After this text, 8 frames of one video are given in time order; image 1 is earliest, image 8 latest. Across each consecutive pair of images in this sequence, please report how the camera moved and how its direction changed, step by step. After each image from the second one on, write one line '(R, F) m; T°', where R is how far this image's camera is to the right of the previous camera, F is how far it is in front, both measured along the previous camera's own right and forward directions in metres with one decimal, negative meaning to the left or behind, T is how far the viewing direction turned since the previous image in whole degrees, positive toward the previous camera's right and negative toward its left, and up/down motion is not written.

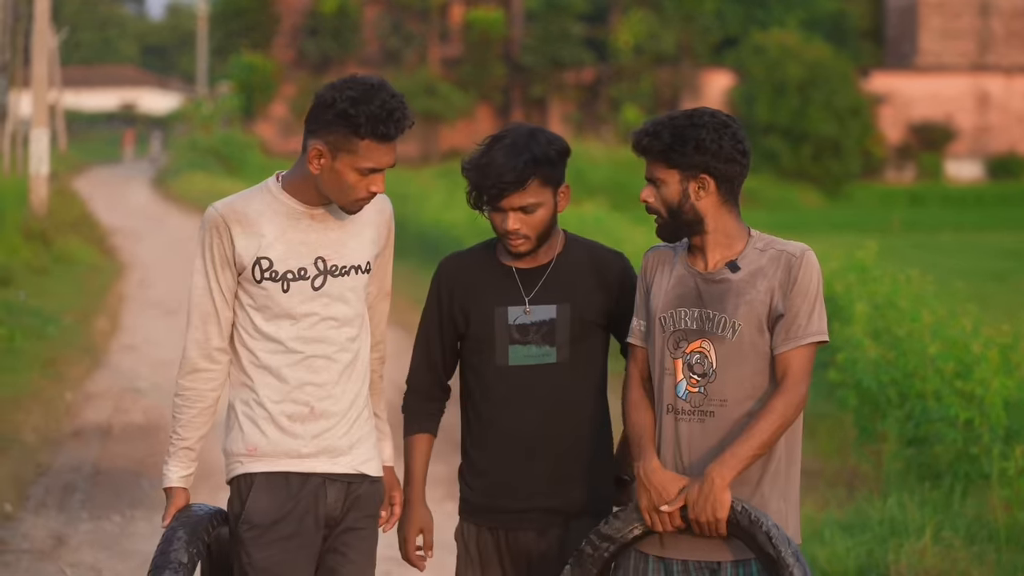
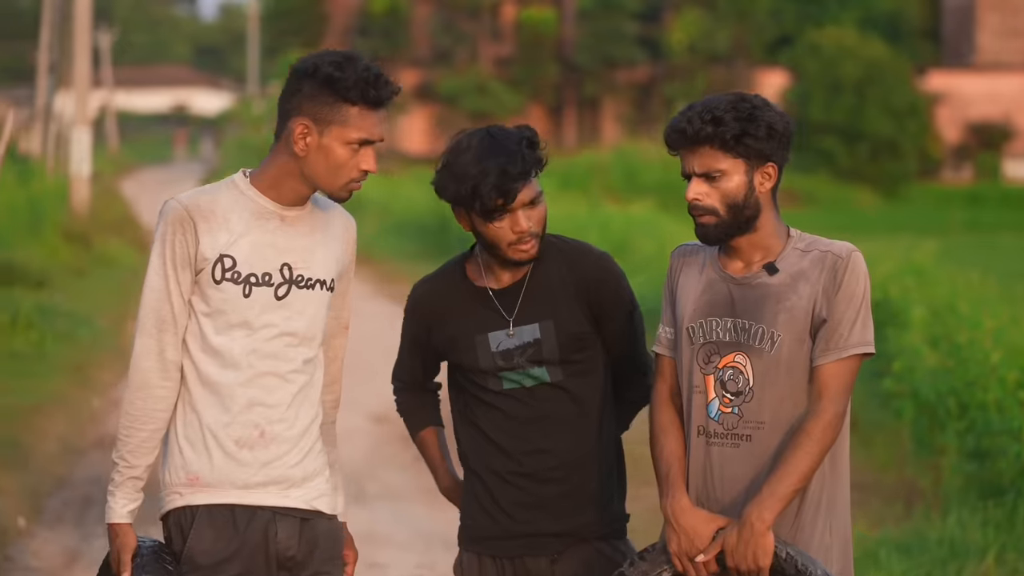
(+0.1, +0.3) m; -2°
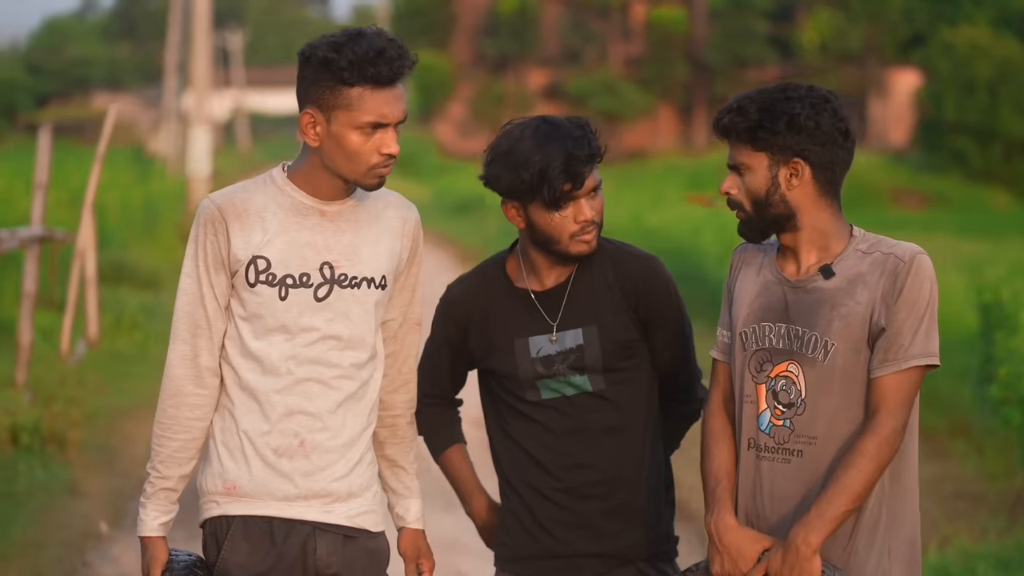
(+0.2, +0.2) m; -5°
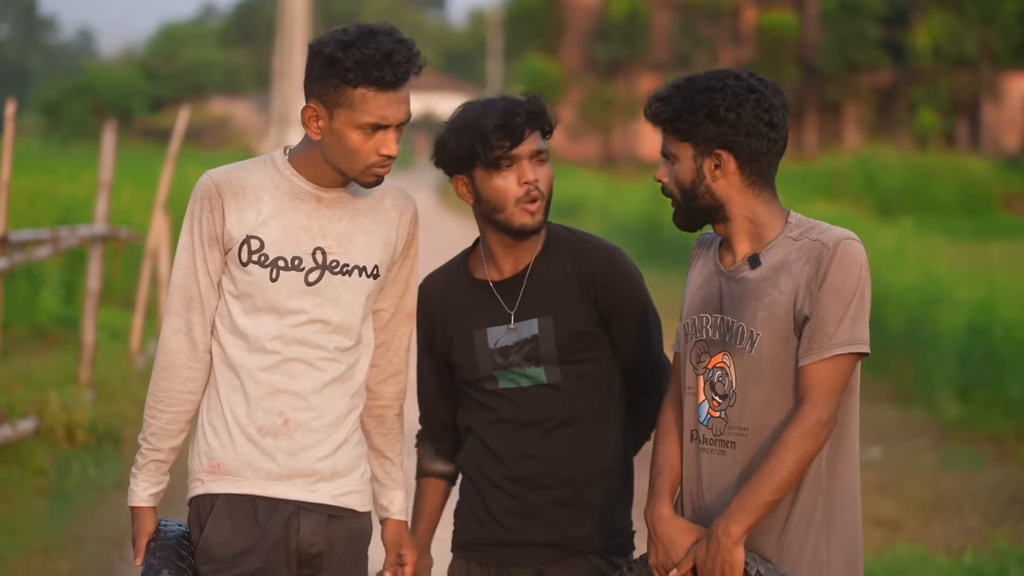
(+0.4, 0.0) m; -5°
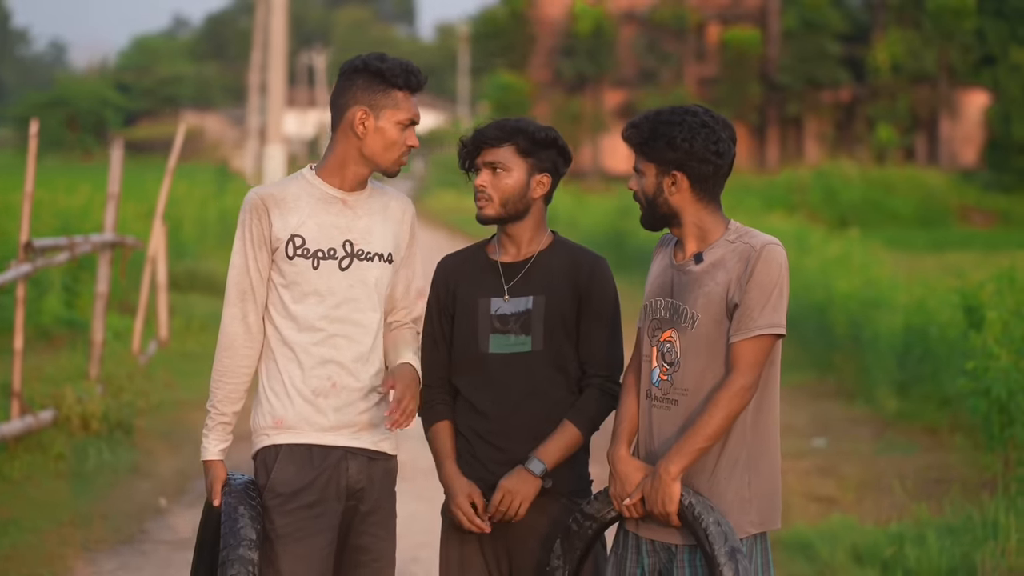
(0.0, -0.7) m; +1°
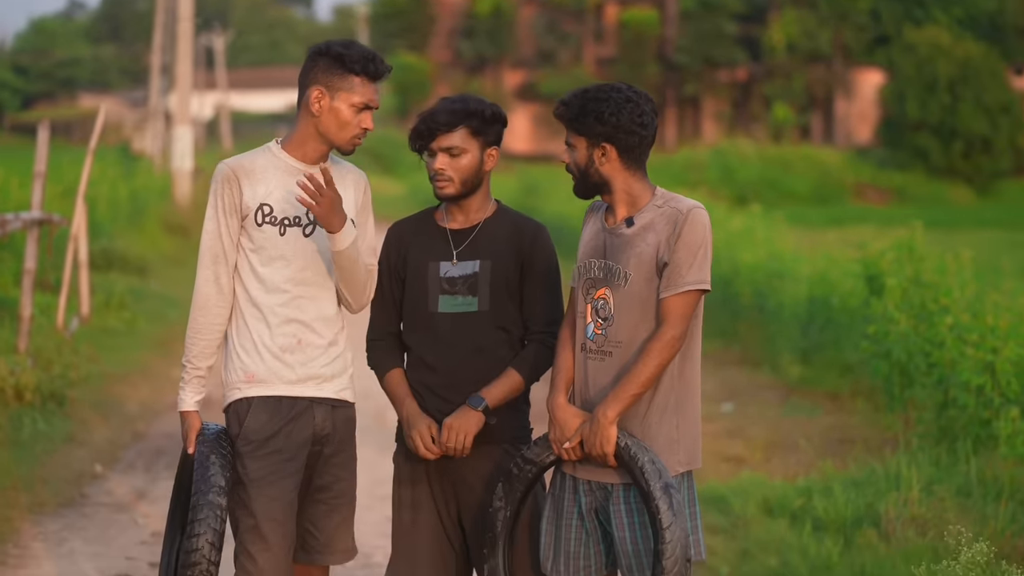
(-0.1, -0.3) m; +4°
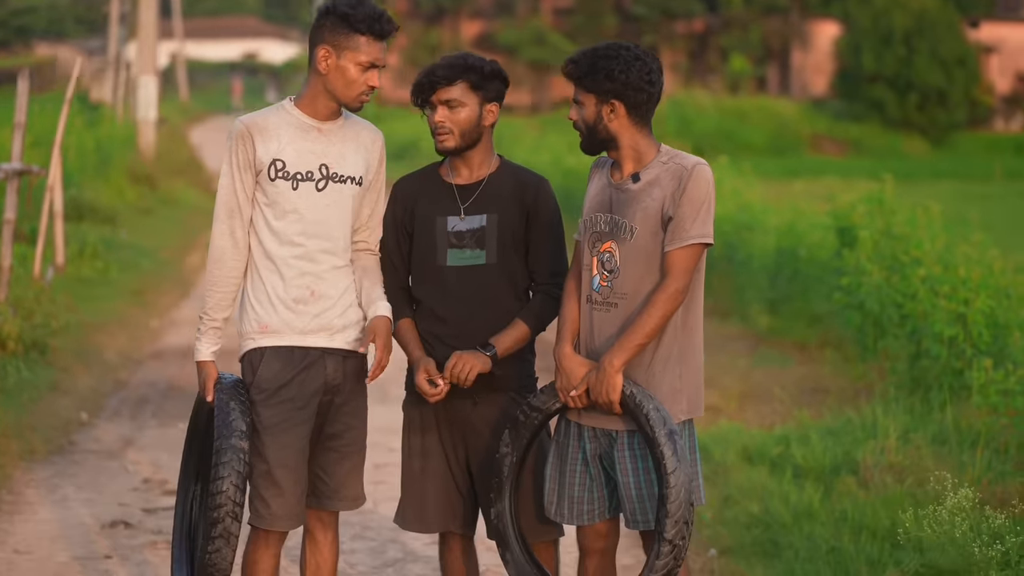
(-0.2, -0.1) m; +2°
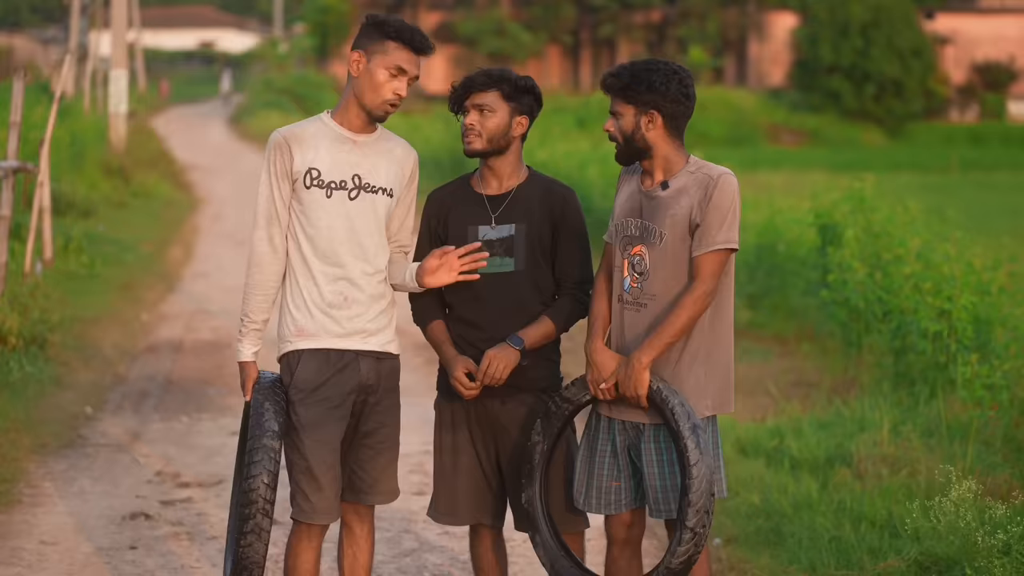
(-0.3, -0.2) m; +2°
